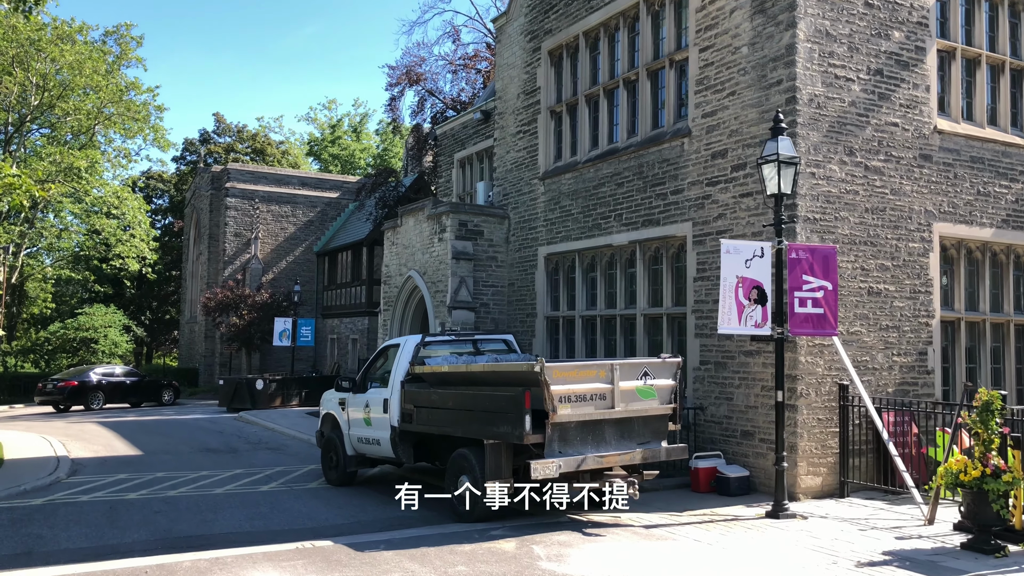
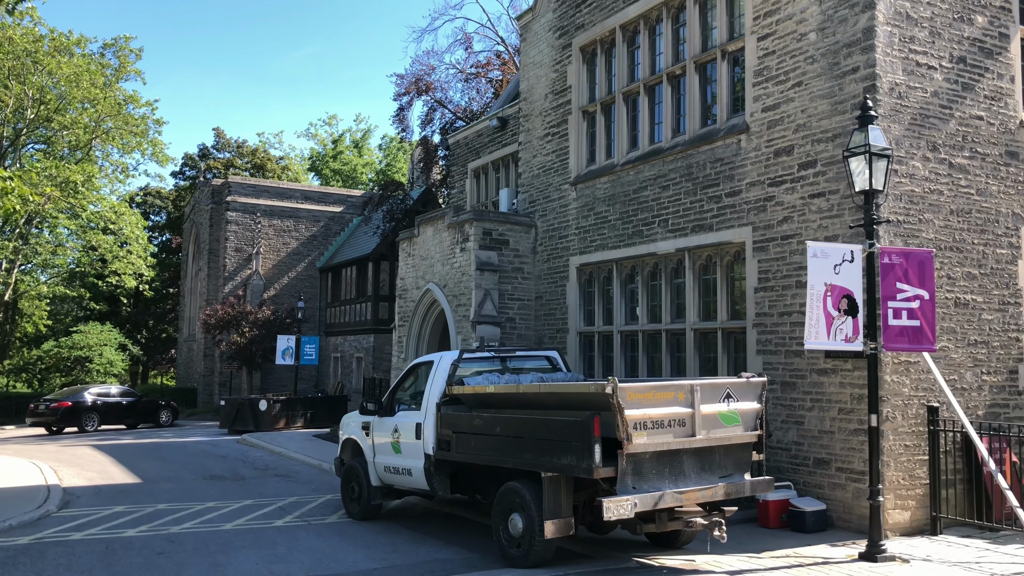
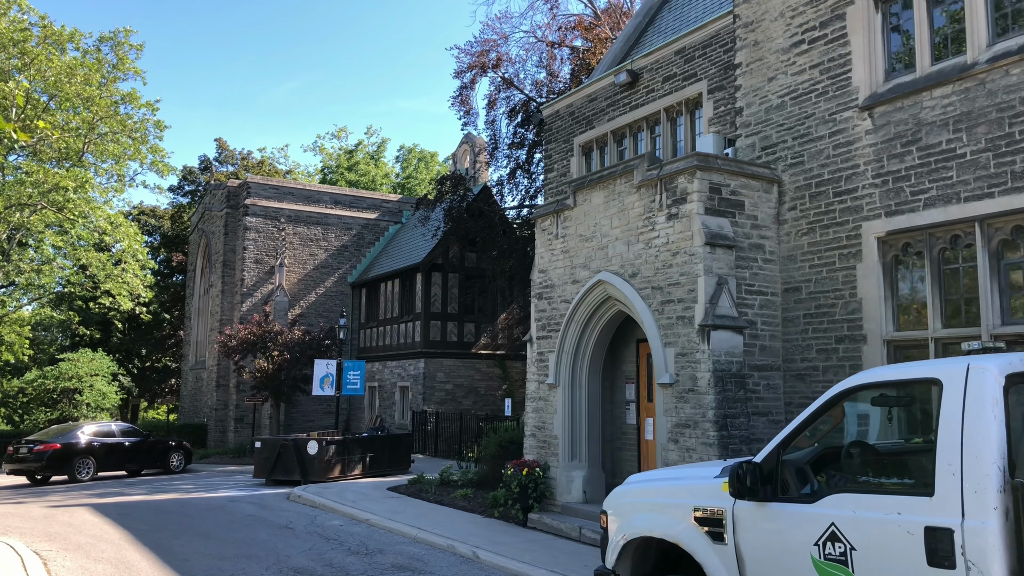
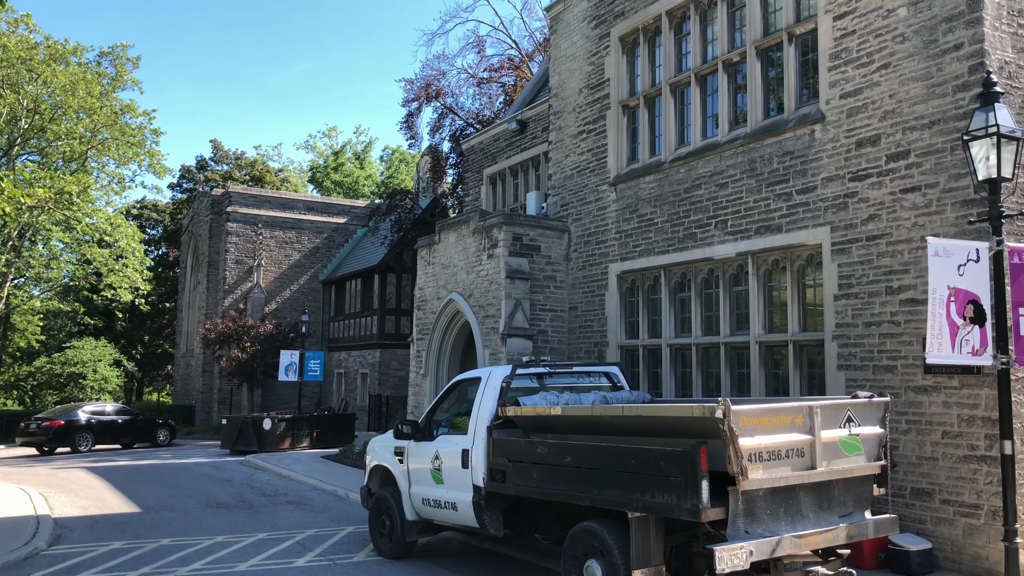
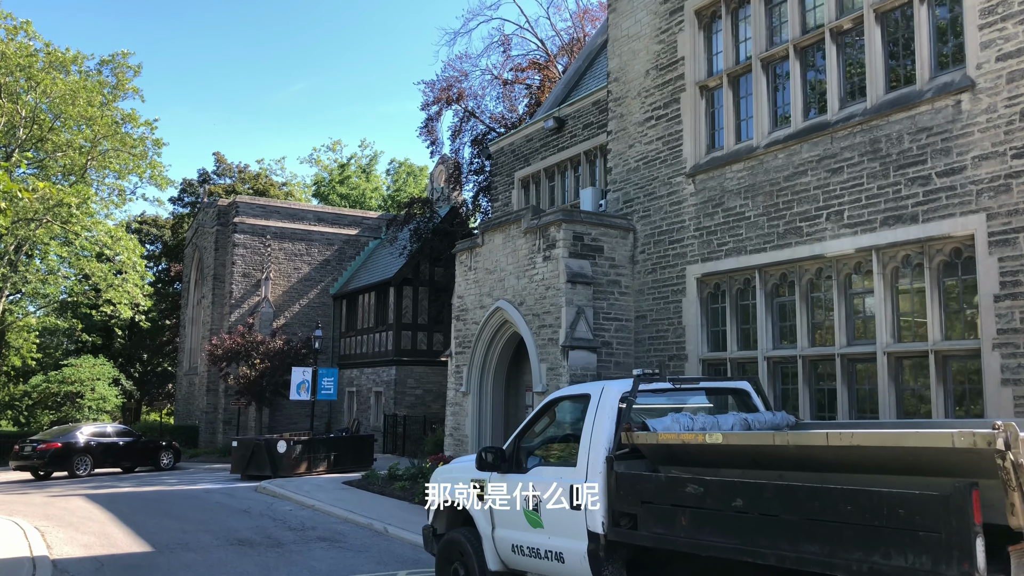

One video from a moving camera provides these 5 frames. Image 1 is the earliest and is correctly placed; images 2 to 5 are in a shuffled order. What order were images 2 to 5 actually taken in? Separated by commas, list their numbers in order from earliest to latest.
2, 4, 5, 3
